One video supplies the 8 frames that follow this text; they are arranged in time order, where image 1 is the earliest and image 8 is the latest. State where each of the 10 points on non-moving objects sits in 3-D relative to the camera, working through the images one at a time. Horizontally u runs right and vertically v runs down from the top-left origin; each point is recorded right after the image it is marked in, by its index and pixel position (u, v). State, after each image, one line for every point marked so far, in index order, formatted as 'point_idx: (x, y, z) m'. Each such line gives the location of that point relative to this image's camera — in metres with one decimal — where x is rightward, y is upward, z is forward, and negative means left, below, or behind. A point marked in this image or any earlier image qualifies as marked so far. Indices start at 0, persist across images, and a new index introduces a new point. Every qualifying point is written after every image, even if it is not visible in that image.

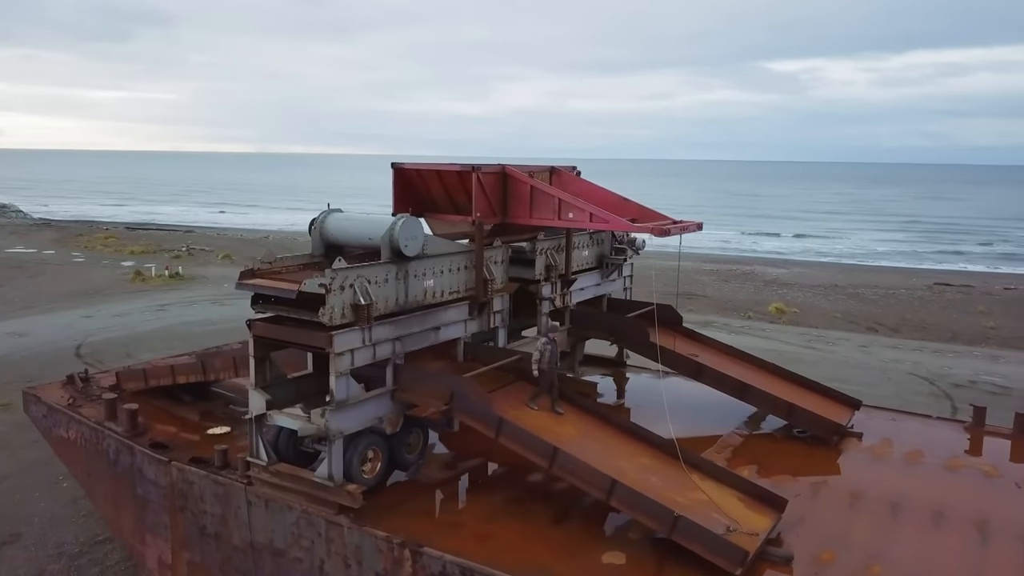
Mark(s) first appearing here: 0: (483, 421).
0: (-0.3, -1.3, +7.7) m
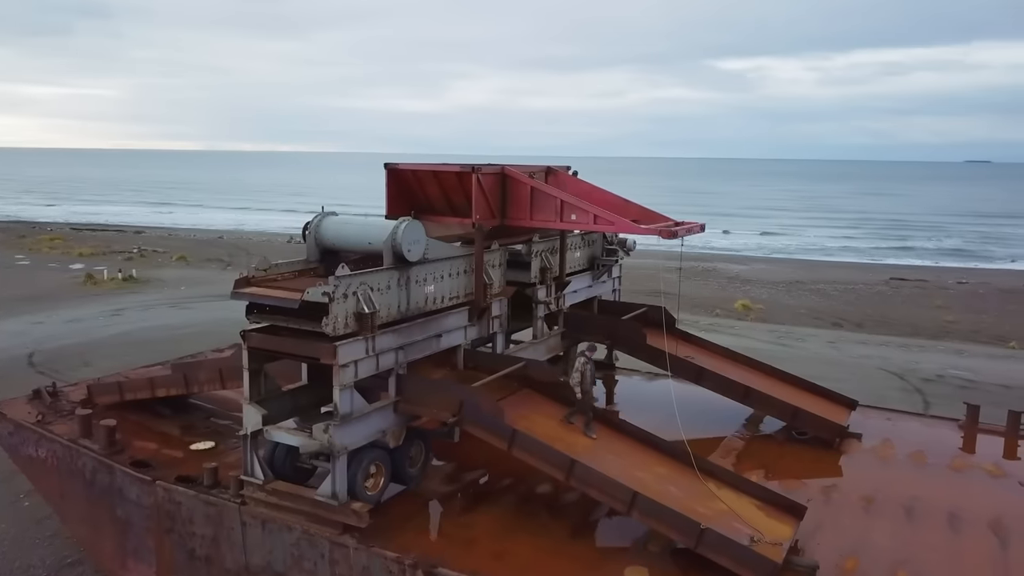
0: (-0.2, -1.3, +7.4) m
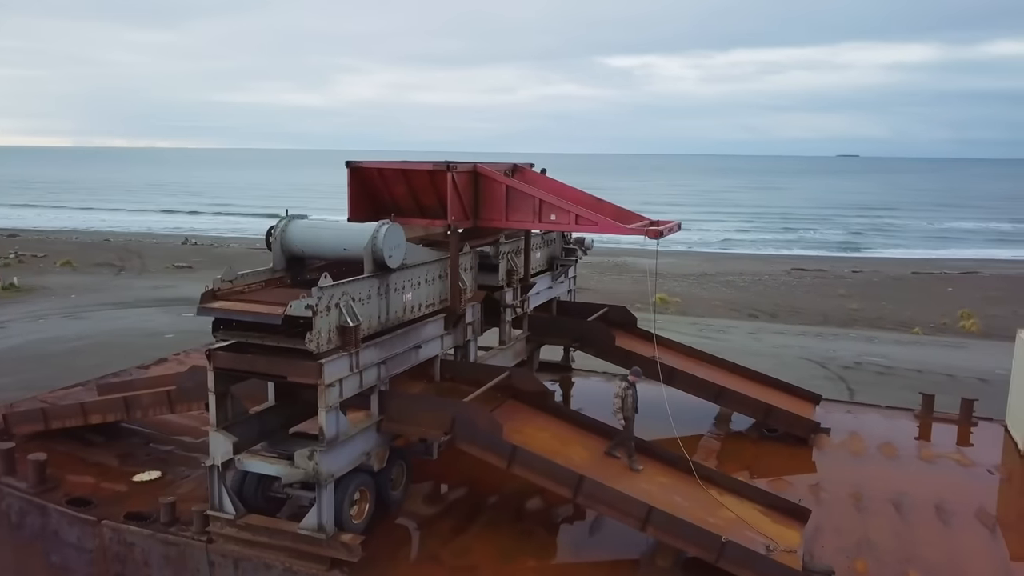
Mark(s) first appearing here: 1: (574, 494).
0: (-0.2, -1.4, +6.9) m
1: (+0.5, -1.7, +6.7) m
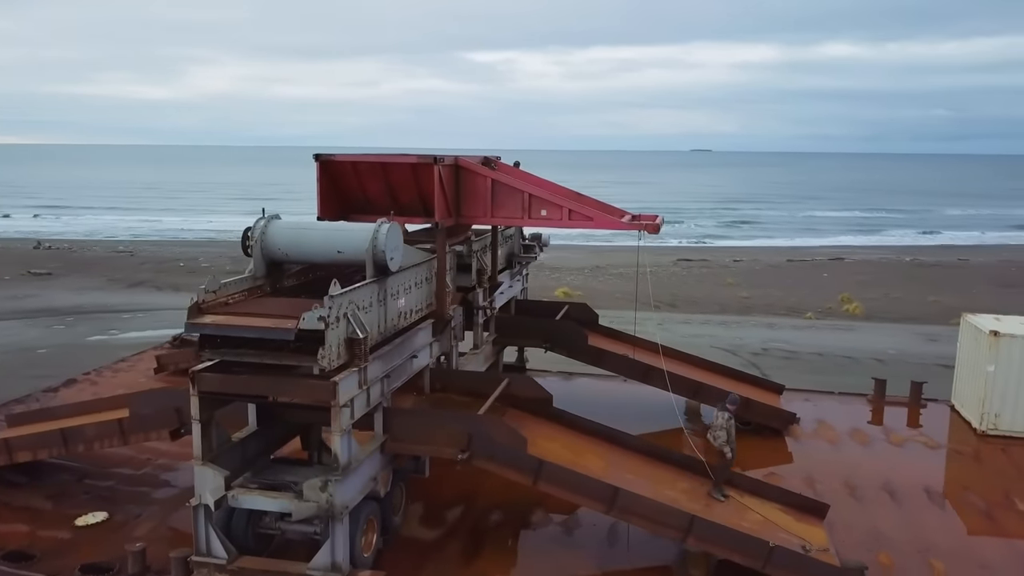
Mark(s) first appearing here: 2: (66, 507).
0: (0.0, -1.4, +6.4) m
1: (+0.7, -1.7, +6.3) m
2: (-4.1, -2.0, +7.5) m
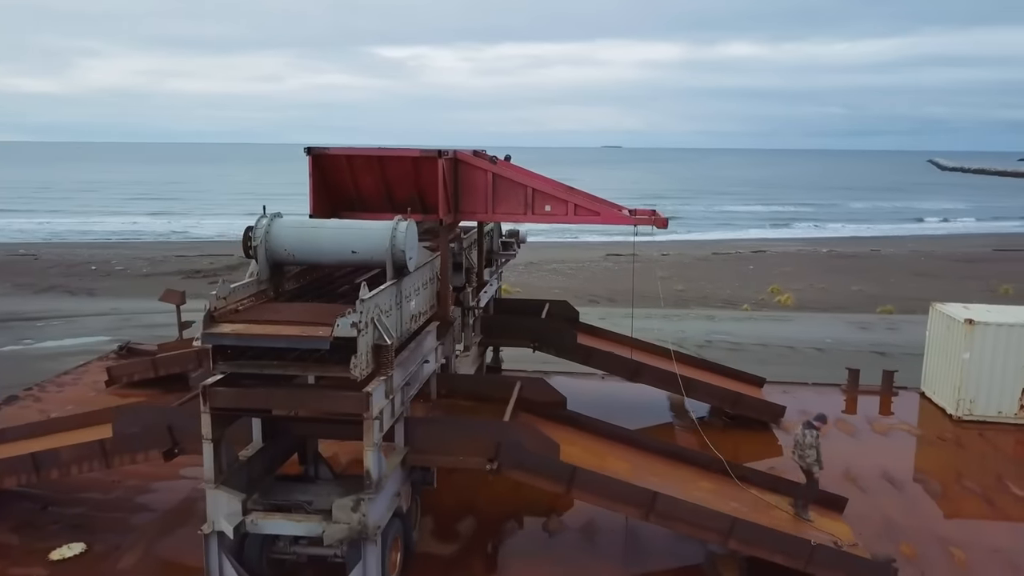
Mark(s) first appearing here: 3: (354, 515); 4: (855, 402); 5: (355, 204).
0: (+0.3, -1.4, +6.1) m
1: (+1.0, -1.7, +6.1) m
2: (-3.9, -2.1, +6.7) m
3: (-1.0, -1.5, +5.3) m
4: (+4.6, -1.5, +10.8) m
5: (-1.5, +0.8, +7.7) m
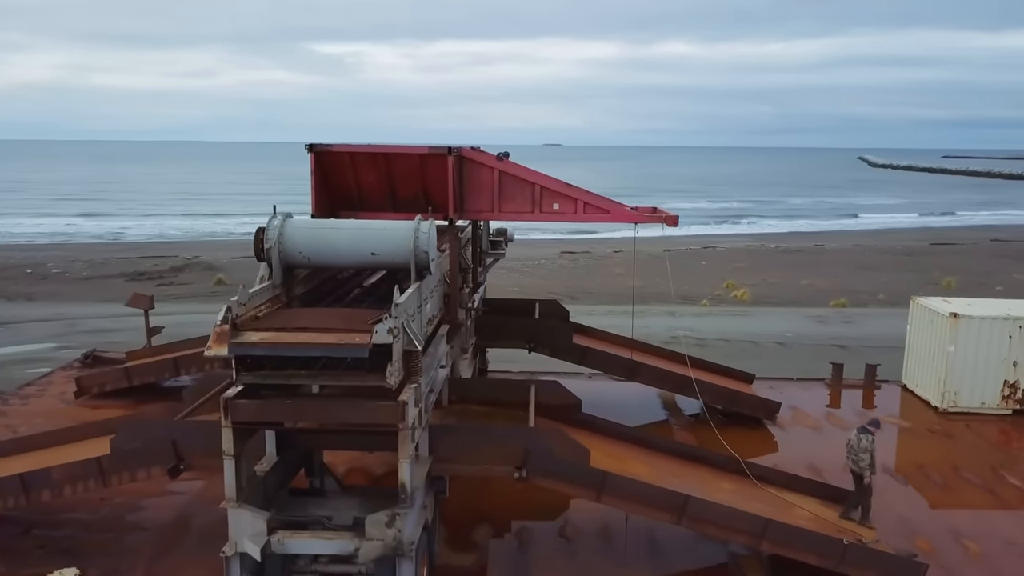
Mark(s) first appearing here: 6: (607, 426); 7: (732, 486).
0: (+0.5, -1.4, +5.9) m
1: (+1.2, -1.7, +5.9) m
2: (-3.8, -2.1, +6.3) m
3: (-0.8, -1.5, +5.1) m
4: (+4.4, -1.4, +10.9) m
5: (-1.4, +0.8, +7.4) m
6: (+0.8, -1.2, +7.2) m
7: (+1.8, -1.6, +6.8) m
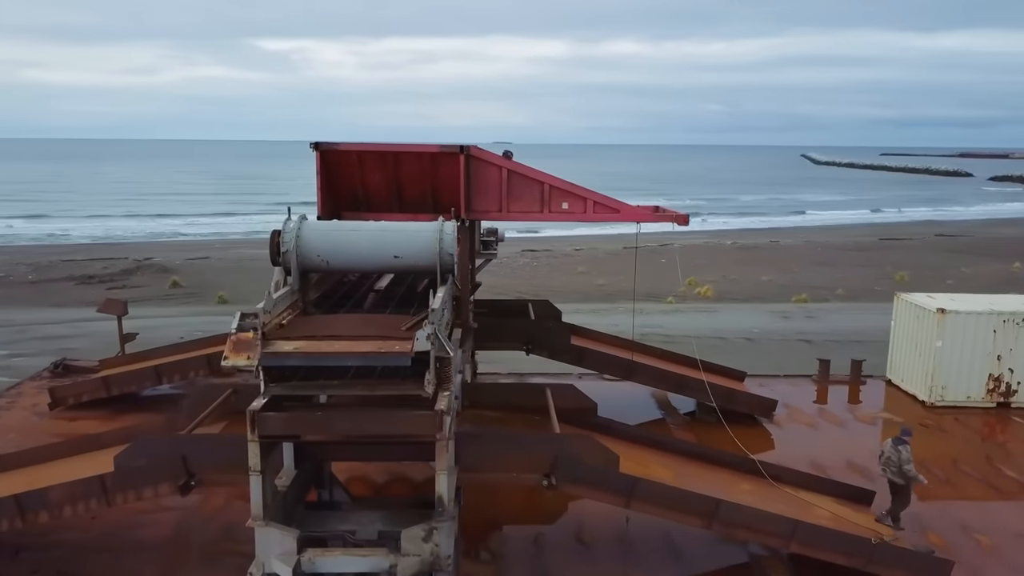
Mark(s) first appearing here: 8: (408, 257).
0: (+0.7, -1.4, +5.8) m
1: (+1.4, -1.7, +5.9) m
2: (-3.6, -2.2, +5.9) m
3: (-0.5, -1.5, +4.8) m
4: (+4.3, -1.4, +11.0) m
5: (-1.3, +0.7, +7.1) m
6: (+0.9, -1.2, +7.1) m
7: (+2.0, -1.6, +6.7) m
8: (-0.7, +0.2, +5.5) m
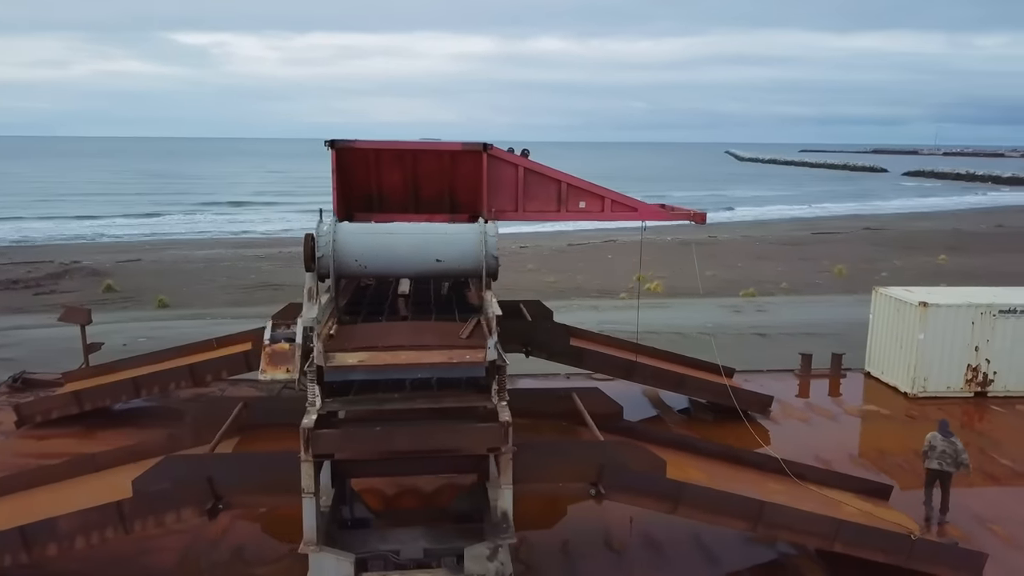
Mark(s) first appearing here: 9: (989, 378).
0: (+1.0, -1.4, +5.6) m
1: (+1.7, -1.7, +5.8) m
2: (-3.3, -2.3, +5.4) m
3: (-0.1, -1.6, +4.6) m
4: (+4.1, -1.3, +11.2) m
5: (-1.2, +0.7, +6.8) m
6: (+1.1, -1.2, +6.9) m
7: (+2.2, -1.6, +6.7) m
8: (-0.4, +0.2, +5.2) m
9: (+6.2, -1.2, +10.5) m
